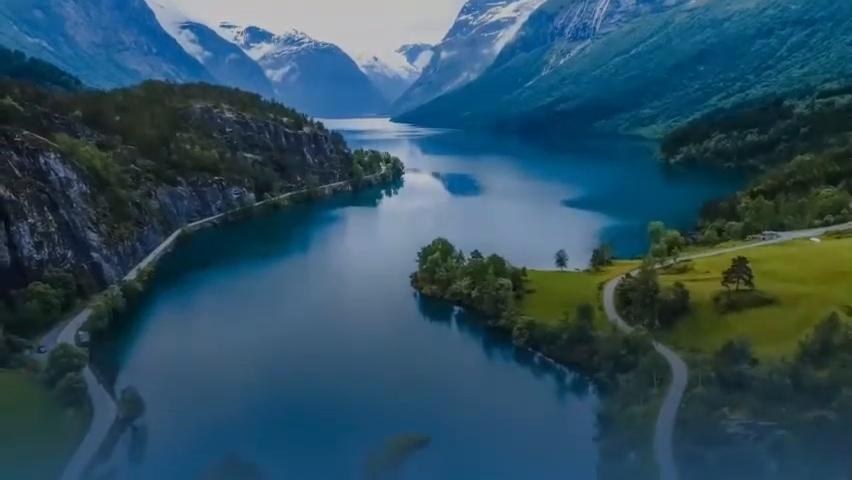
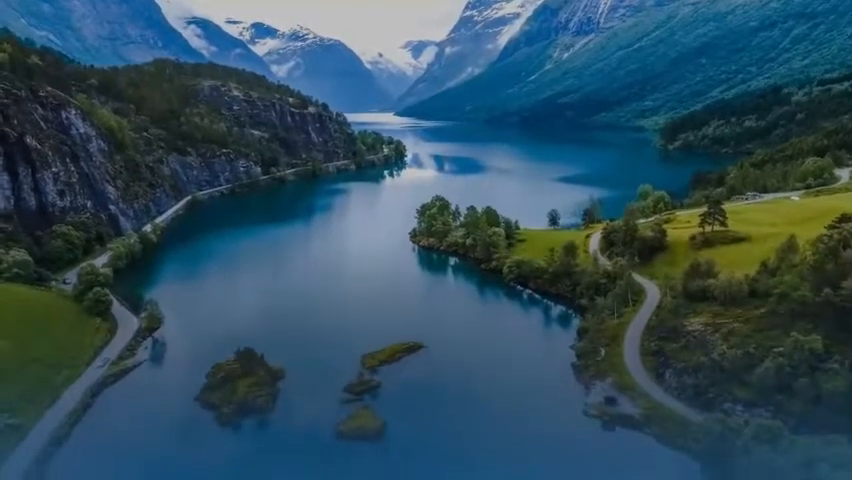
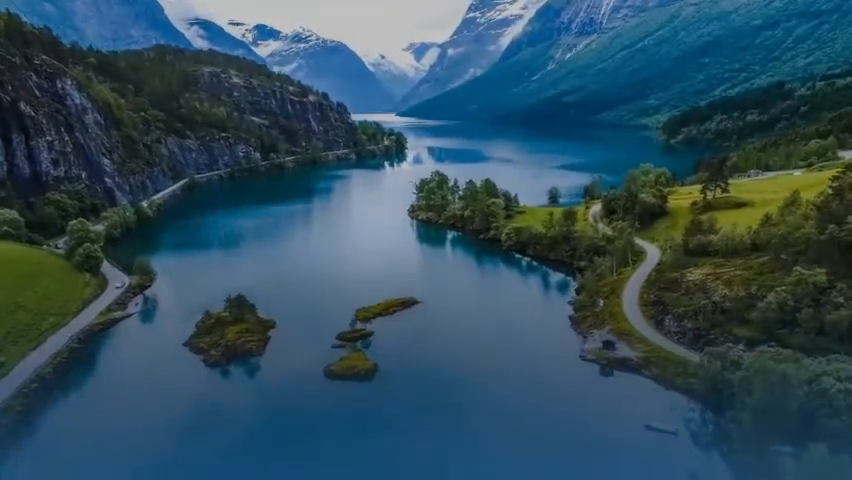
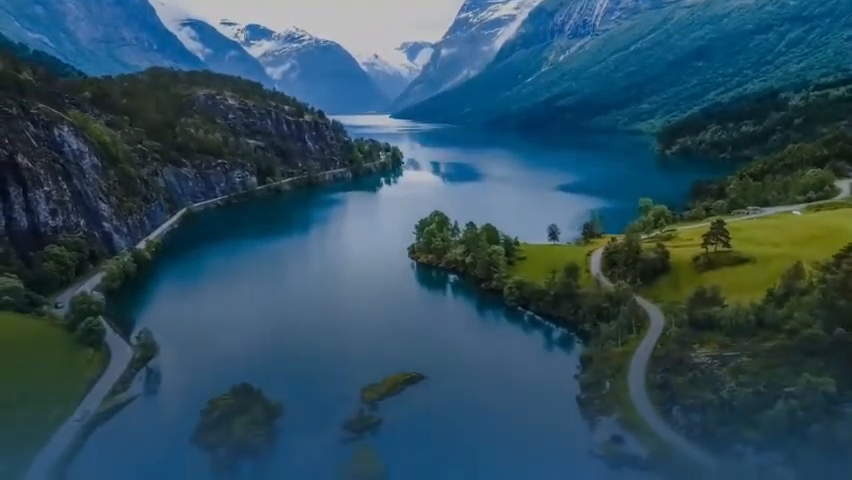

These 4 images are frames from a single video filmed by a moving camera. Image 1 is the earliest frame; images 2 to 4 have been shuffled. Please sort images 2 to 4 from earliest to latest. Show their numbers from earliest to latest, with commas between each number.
4, 2, 3
